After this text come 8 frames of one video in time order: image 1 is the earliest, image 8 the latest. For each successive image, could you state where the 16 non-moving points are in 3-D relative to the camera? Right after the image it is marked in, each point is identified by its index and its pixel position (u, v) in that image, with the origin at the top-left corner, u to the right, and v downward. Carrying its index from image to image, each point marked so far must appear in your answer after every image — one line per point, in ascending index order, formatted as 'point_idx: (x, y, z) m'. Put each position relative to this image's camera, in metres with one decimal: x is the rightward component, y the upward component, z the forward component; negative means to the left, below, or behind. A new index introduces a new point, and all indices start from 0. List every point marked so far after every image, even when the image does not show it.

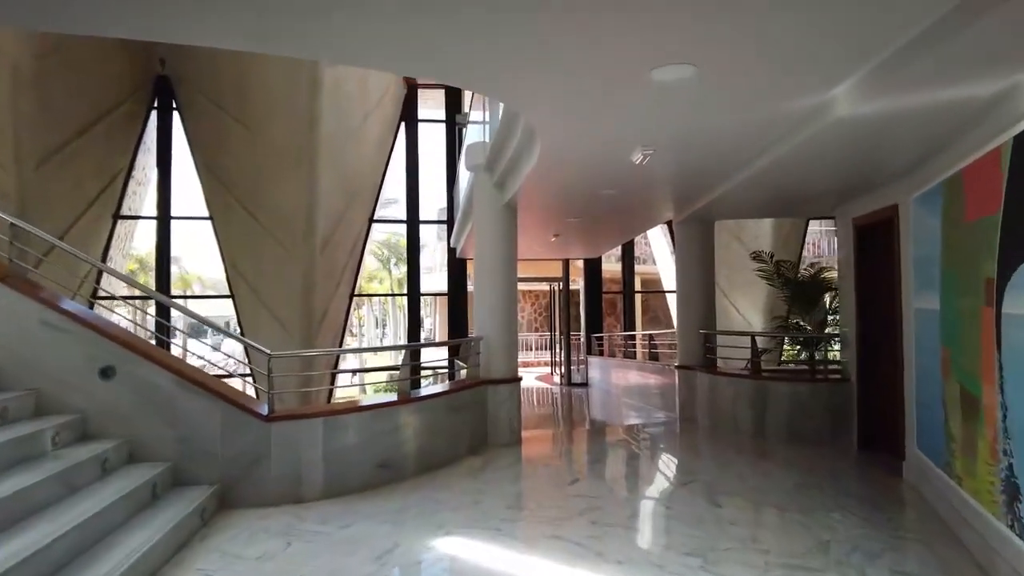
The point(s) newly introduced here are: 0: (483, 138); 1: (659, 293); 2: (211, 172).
0: (-0.3, +1.4, +6.2) m
1: (+2.9, -0.1, +13.5) m
2: (-5.0, +2.0, +11.4) m
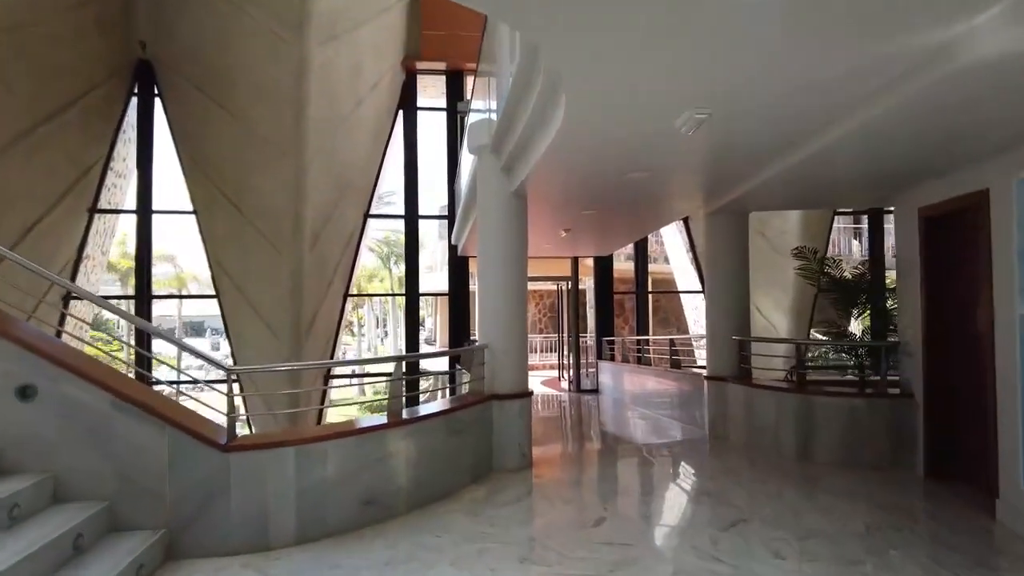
0: (-0.2, +1.4, +5.4) m
1: (+3.0, -0.1, +12.7) m
2: (-4.9, +2.0, +10.6) m
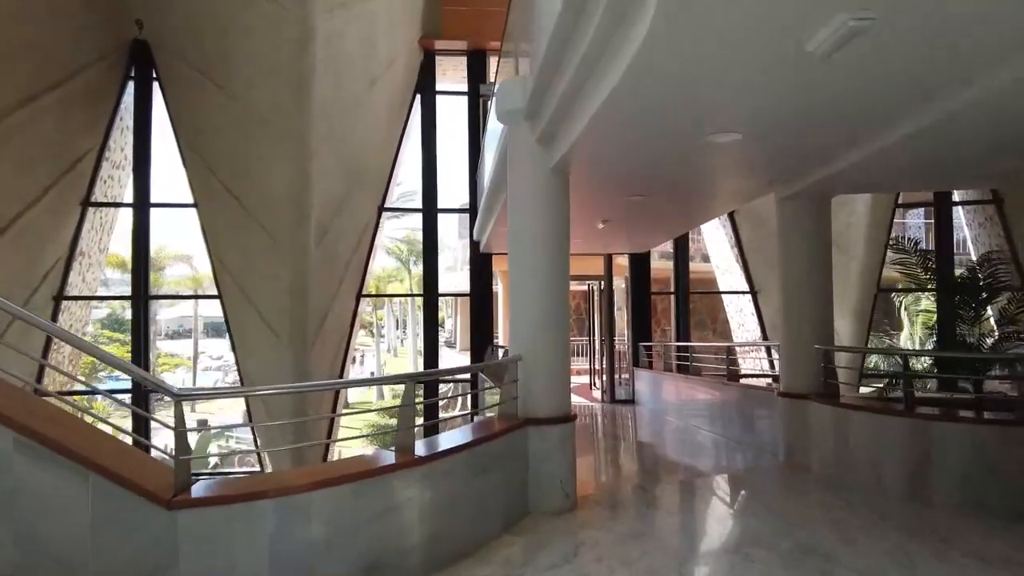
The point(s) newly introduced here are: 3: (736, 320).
0: (0.0, +1.4, +4.4) m
1: (+3.5, -0.1, +11.6) m
2: (-4.5, +2.0, +9.7) m
3: (+3.9, -0.6, +11.7) m
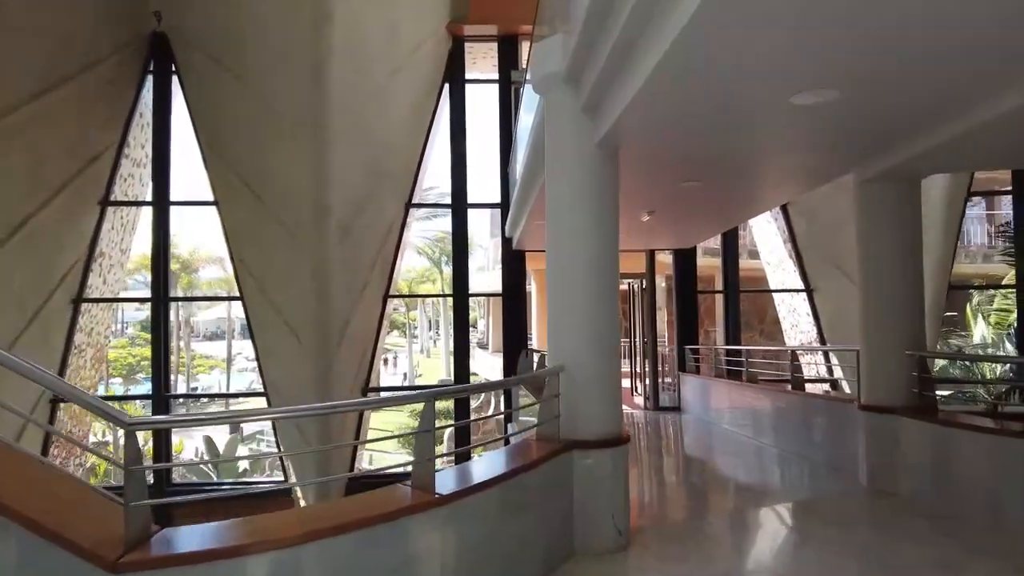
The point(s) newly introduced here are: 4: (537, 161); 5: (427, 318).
0: (+0.3, +1.4, +3.8) m
1: (+4.0, -0.1, +10.7) m
2: (-4.1, +2.0, +9.3) m
3: (+4.5, -0.5, +10.8) m
4: (+0.3, +1.2, +5.9) m
5: (-1.4, -0.5, +10.6) m
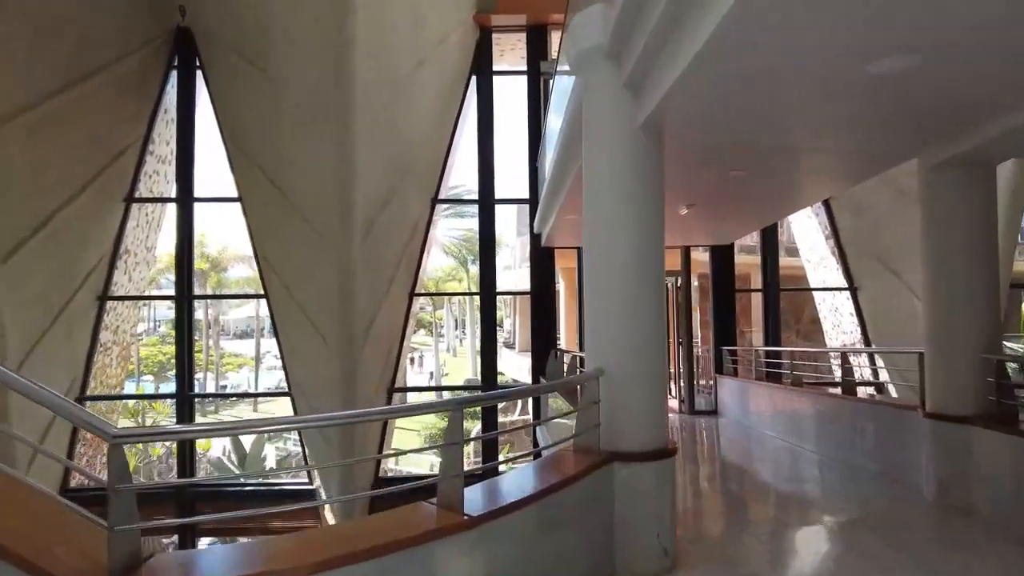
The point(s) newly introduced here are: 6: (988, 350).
0: (+0.4, +1.5, +3.4) m
1: (+4.5, -0.1, +10.3) m
2: (-3.7, +2.0, +9.1) m
3: (+4.9, -0.5, +10.3) m
4: (+0.5, +1.2, +5.6) m
5: (-0.9, -0.4, +10.4) m
6: (+3.0, -0.4, +4.3) m
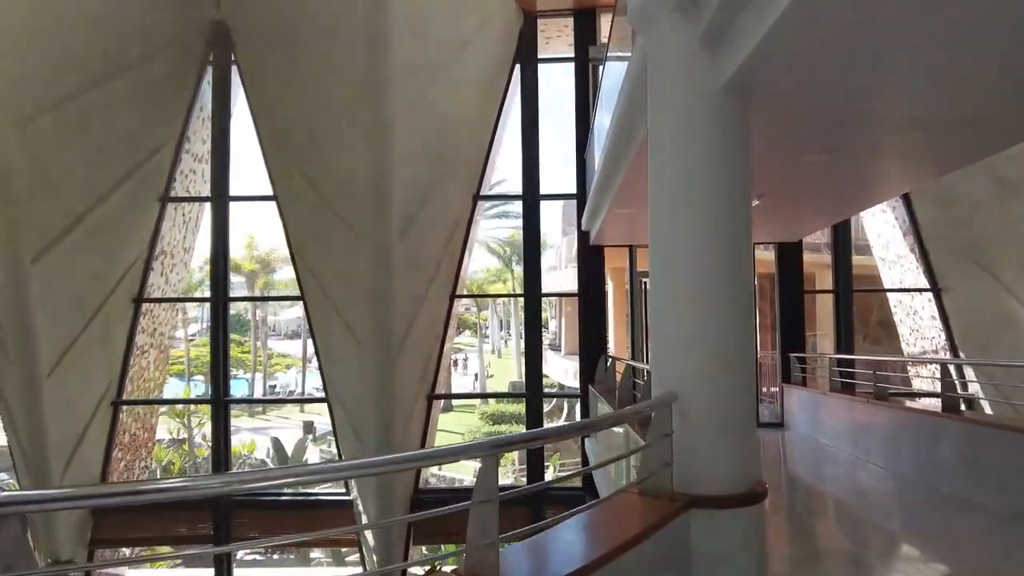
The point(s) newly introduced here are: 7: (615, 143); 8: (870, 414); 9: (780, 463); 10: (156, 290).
0: (+0.6, +1.4, +2.8) m
1: (+5.1, -0.1, +9.4) m
2: (-3.1, +2.0, +8.8) m
3: (+5.6, -0.5, +9.4) m
4: (+0.9, +1.2, +5.0) m
5: (-0.3, -0.5, +9.8) m
6: (+3.2, -0.4, +3.5) m
7: (+0.9, +1.2, +5.8) m
8: (+3.8, -1.3, +6.9) m
9: (+2.8, -1.8, +7.0) m
10: (-5.2, 0.0, +9.7) m
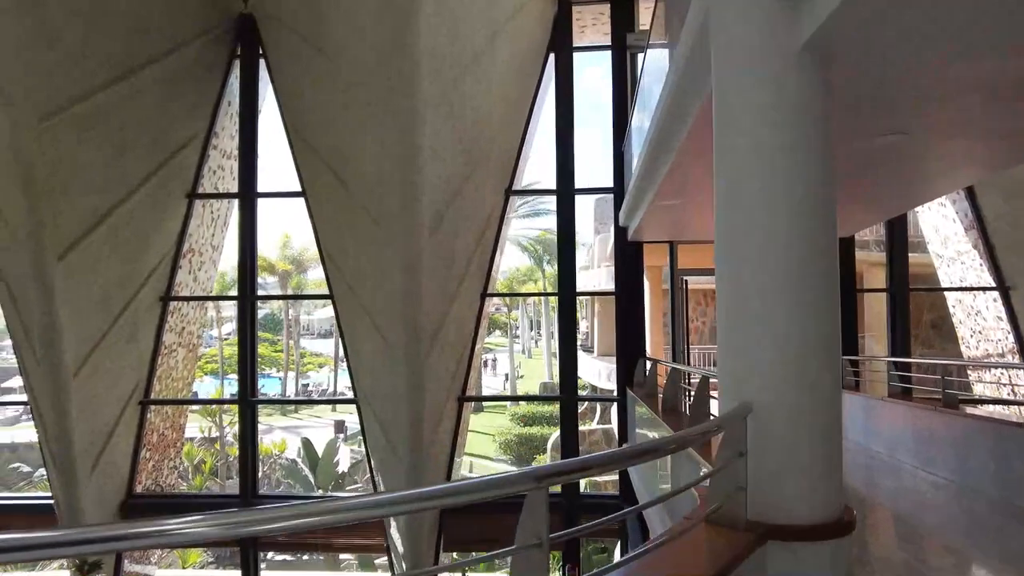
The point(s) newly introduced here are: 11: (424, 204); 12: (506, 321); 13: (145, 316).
0: (+0.8, +1.5, +2.4) m
1: (+5.6, -0.1, +8.8) m
2: (-2.7, +2.0, +8.6) m
3: (+6.0, -0.5, +8.8) m
4: (+1.1, +1.2, +4.6) m
5: (+0.2, -0.4, +9.5) m
6: (+3.4, -0.4, +3.0) m
7: (+1.2, +1.3, +5.4) m
8: (+4.1, -1.3, +6.4) m
9: (+3.1, -1.8, +6.5) m
10: (-4.7, 0.0, +9.6) m
11: (-0.9, +0.9, +7.4) m
12: (-0.1, -0.5, +9.5) m
13: (-5.0, -0.4, +9.1) m
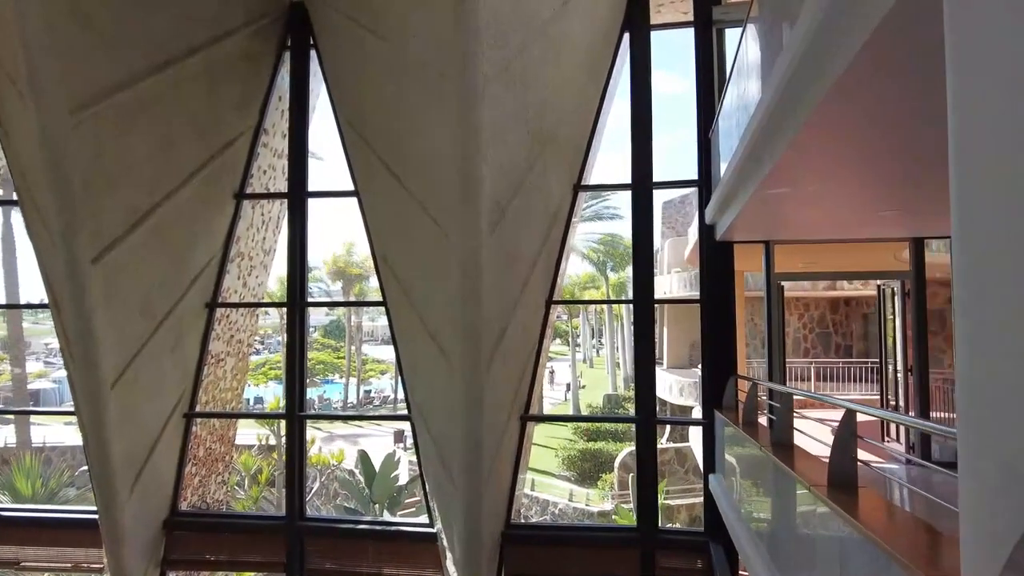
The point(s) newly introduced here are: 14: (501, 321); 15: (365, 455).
0: (+1.0, +1.5, +1.5) m
1: (+6.4, -0.1, +7.4) m
2: (-1.9, +1.9, +7.9) m
3: (+6.8, -0.6, +7.3) m
4: (+1.6, +1.2, +3.6) m
5: (+1.1, -0.5, +8.5) m
6: (+3.7, -0.4, +1.8) m
7: (+1.7, +1.2, +4.4) m
8: (+4.7, -1.4, +5.1) m
9: (+3.7, -1.9, +5.3) m
10: (-3.8, -0.1, +9.1) m
11: (-0.2, +0.9, +6.6) m
12: (+0.8, -0.6, +8.6) m
13: (-4.1, -0.4, +8.6) m
14: (-0.1, -0.4, +7.3) m
15: (-2.0, -2.2, +8.8) m
